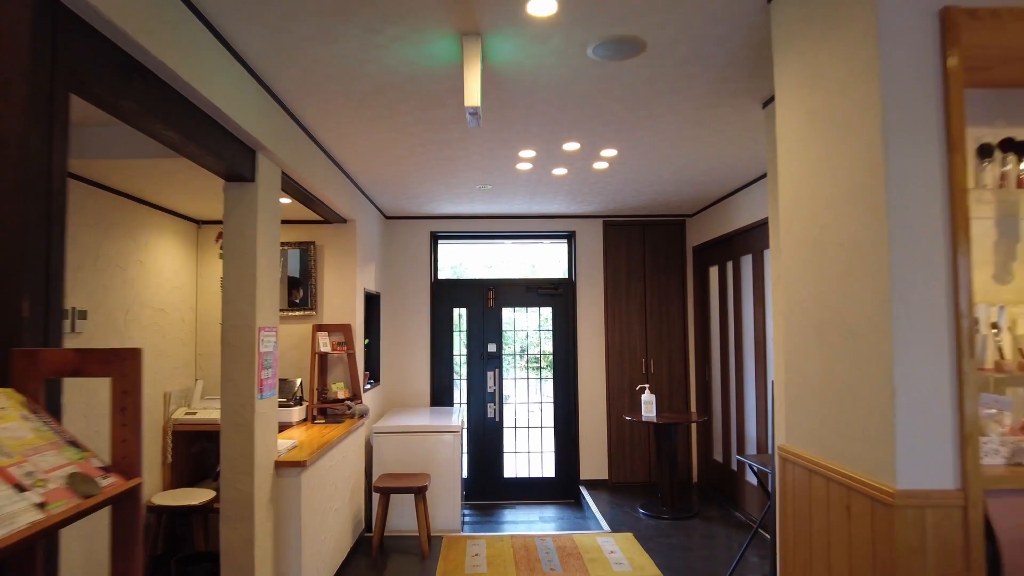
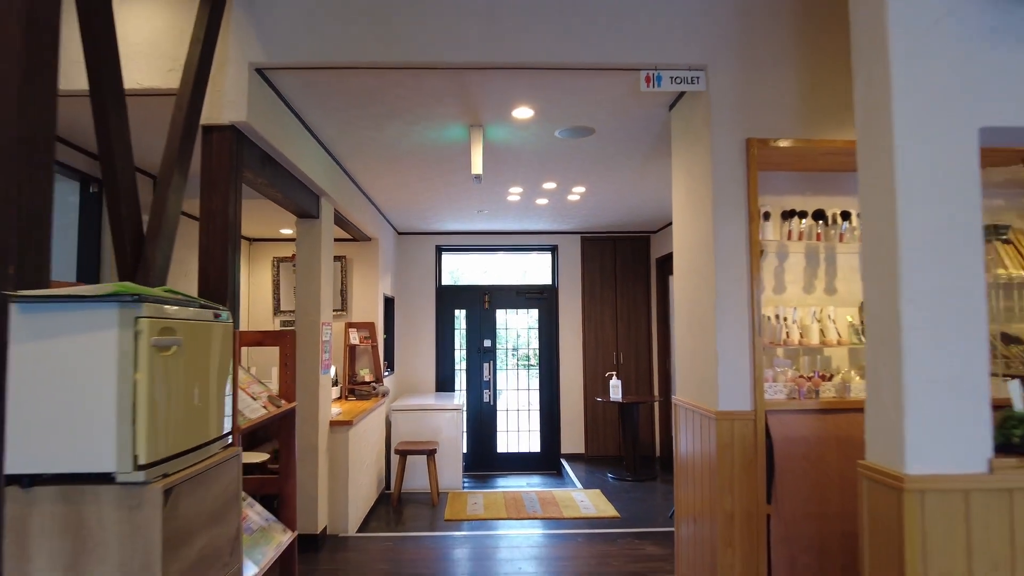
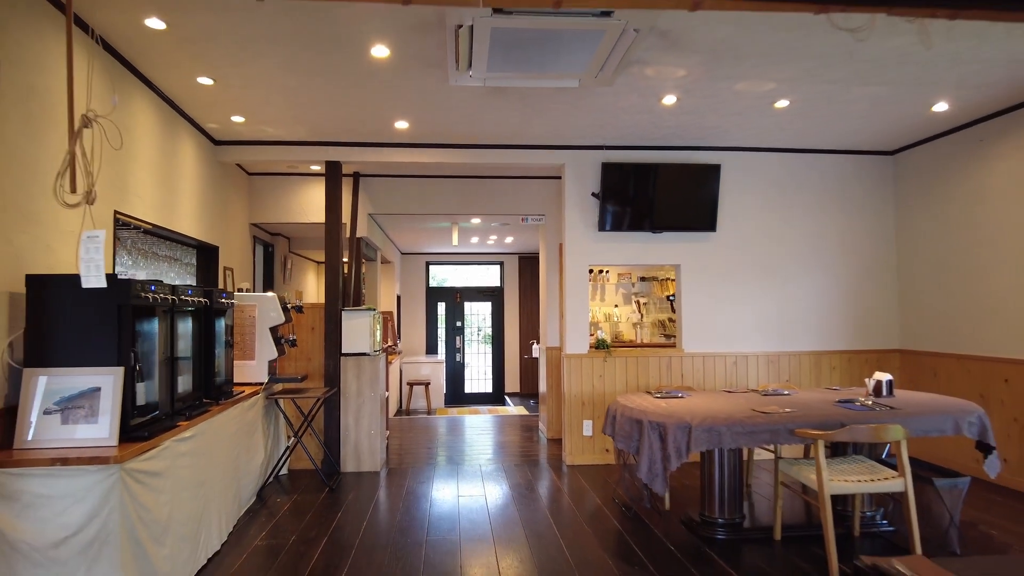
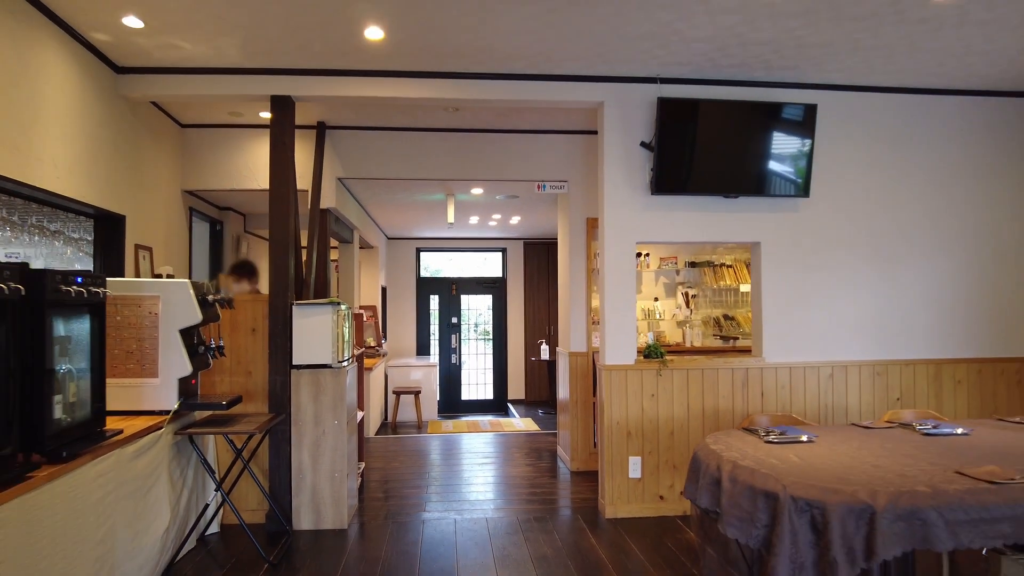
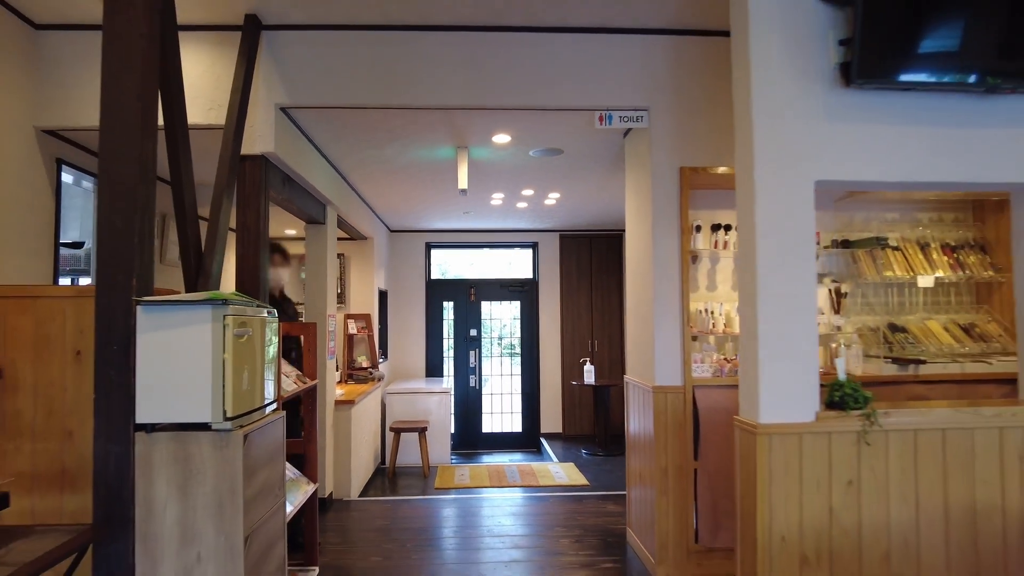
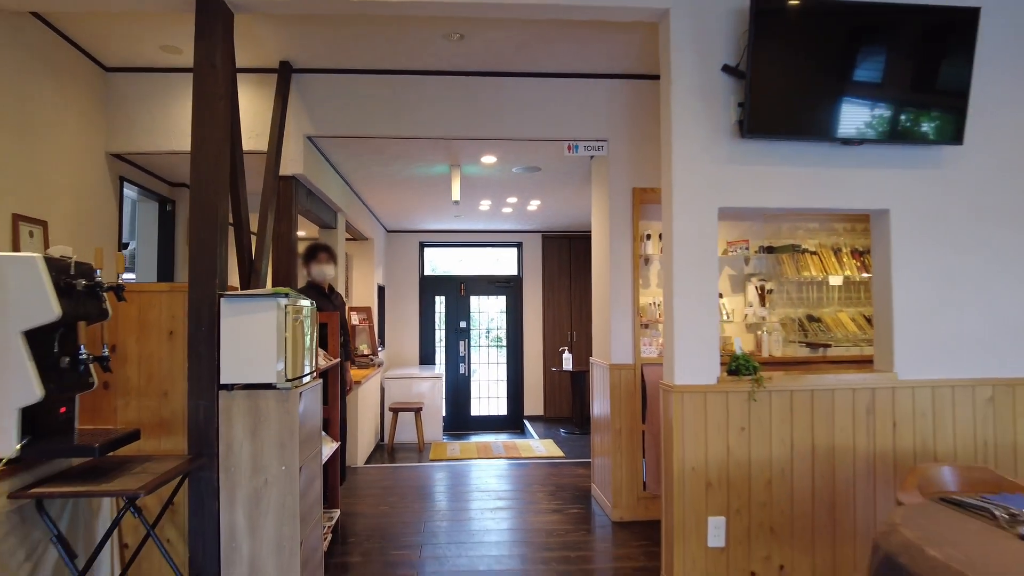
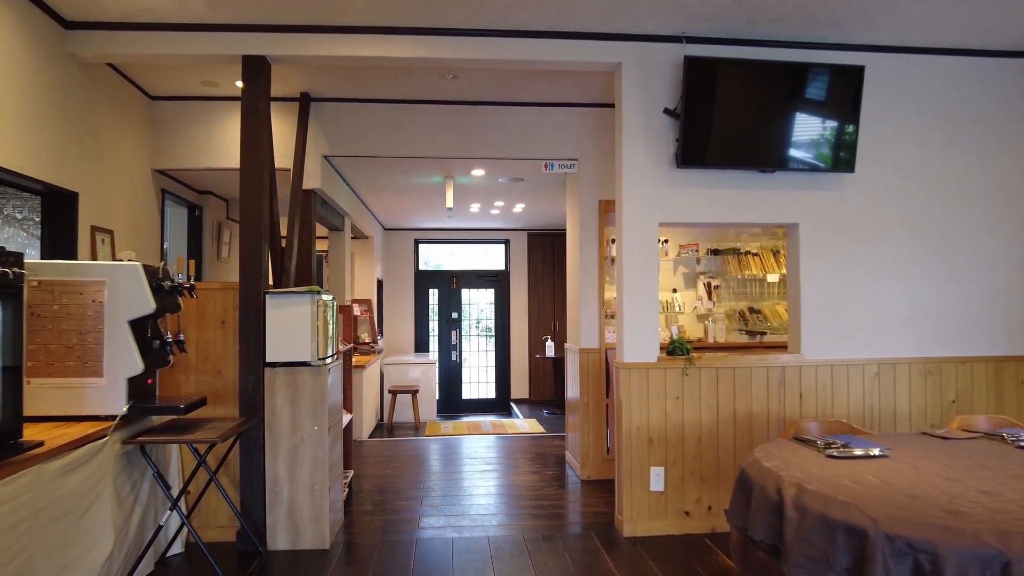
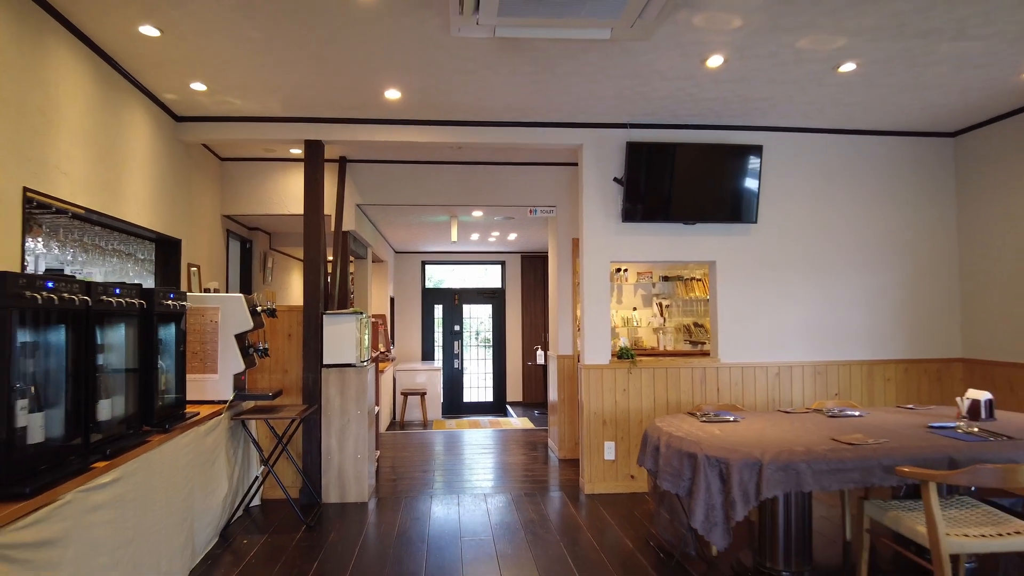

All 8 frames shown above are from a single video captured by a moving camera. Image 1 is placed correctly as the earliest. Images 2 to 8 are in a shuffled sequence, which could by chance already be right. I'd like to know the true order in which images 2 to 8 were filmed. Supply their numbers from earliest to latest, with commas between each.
2, 5, 6, 7, 4, 8, 3
